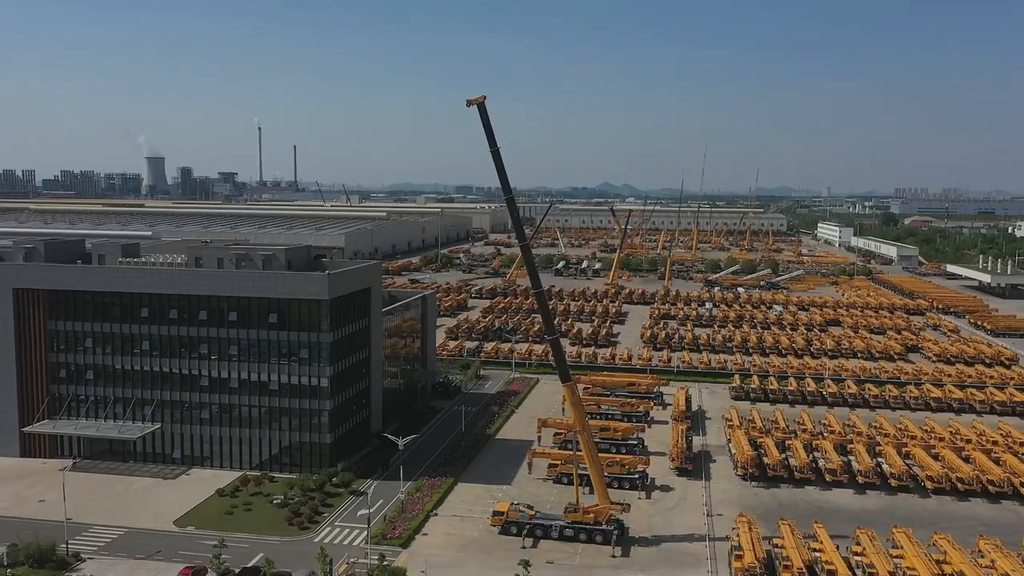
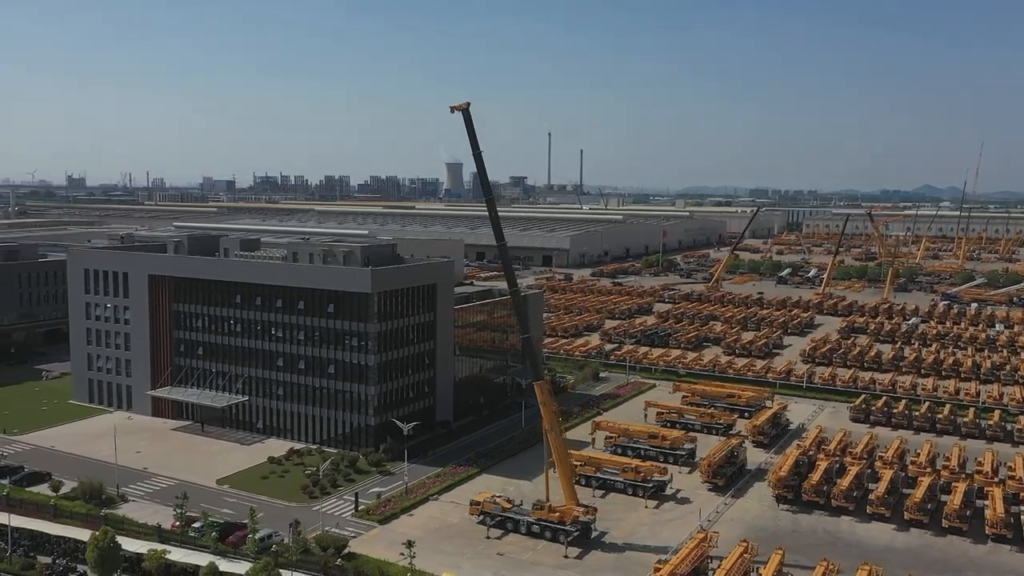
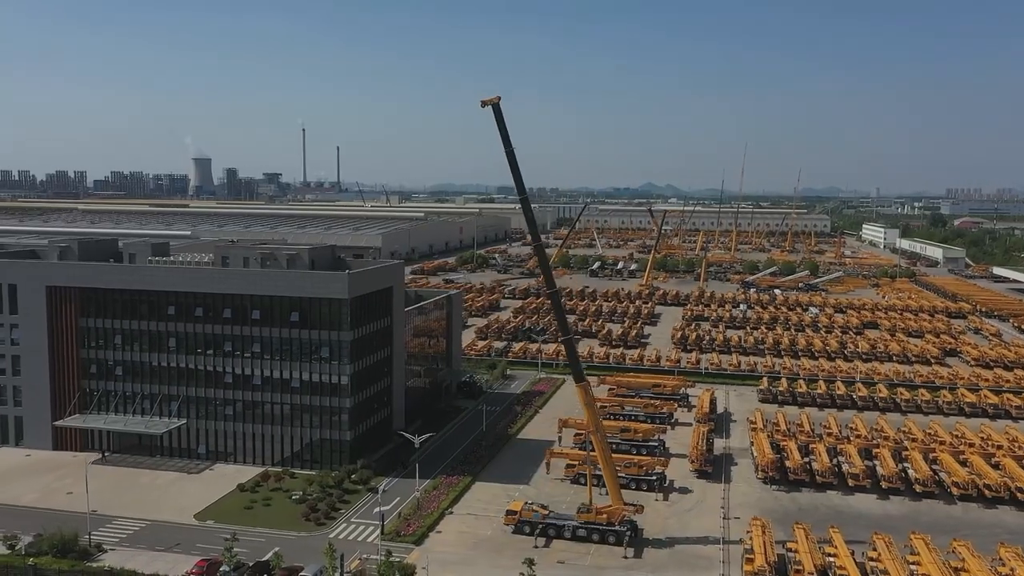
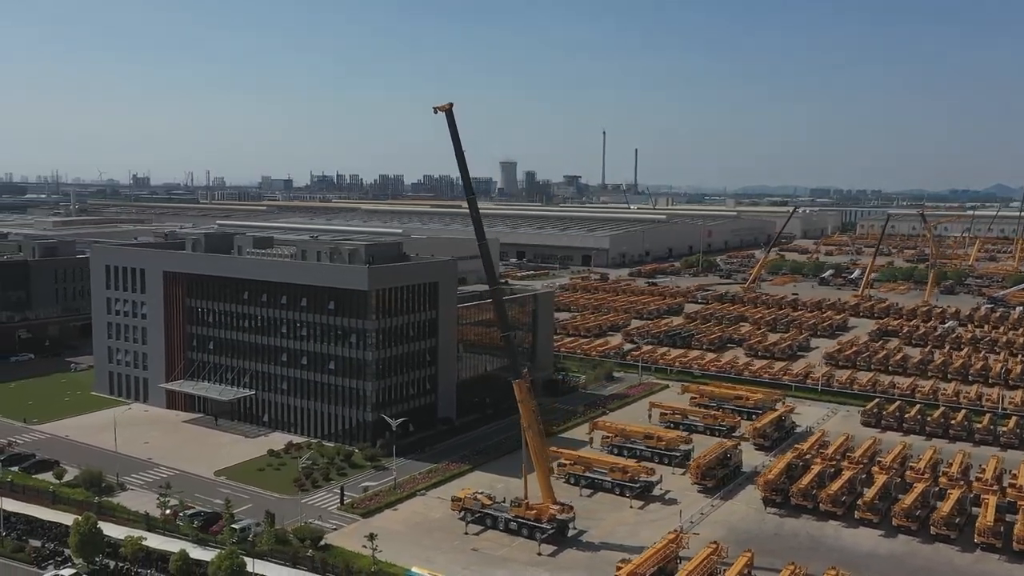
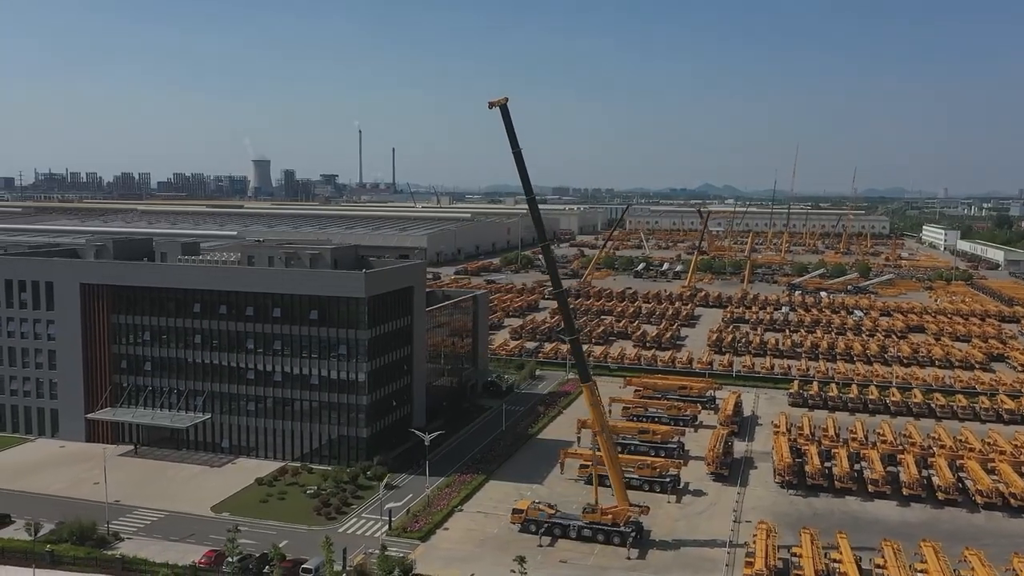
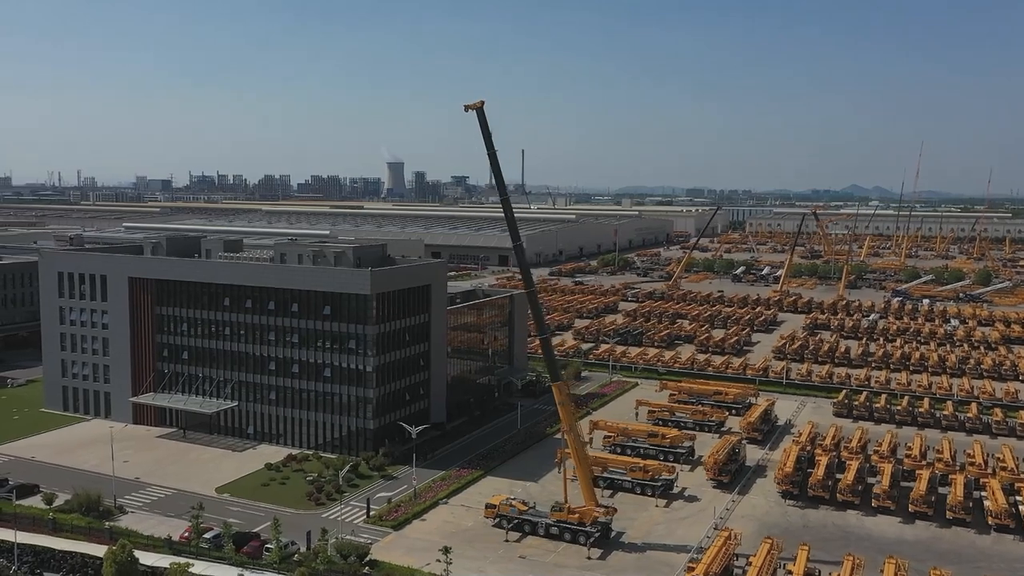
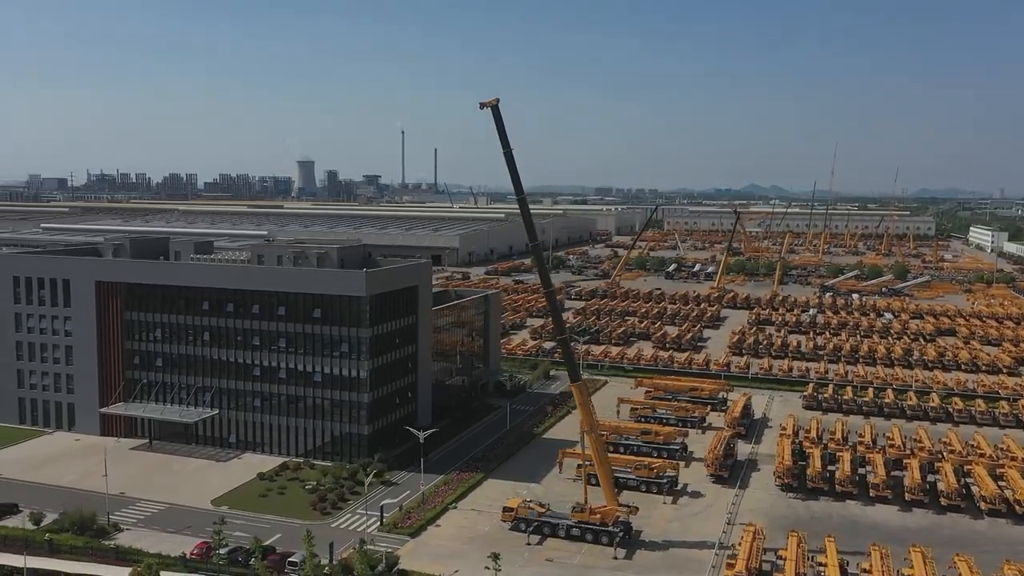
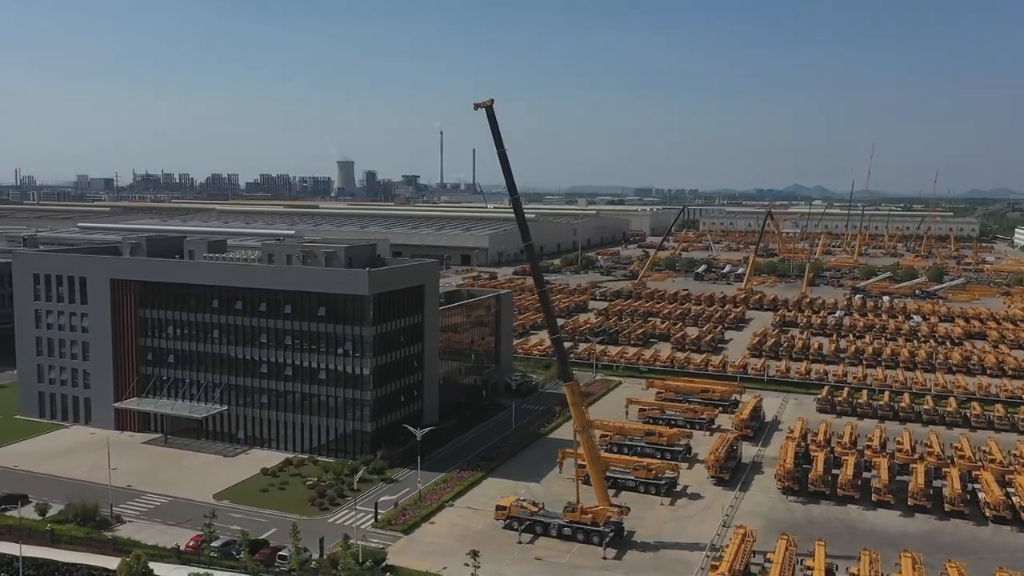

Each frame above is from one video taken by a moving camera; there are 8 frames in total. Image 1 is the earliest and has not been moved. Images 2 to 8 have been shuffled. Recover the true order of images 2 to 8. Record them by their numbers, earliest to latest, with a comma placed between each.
3, 5, 7, 8, 6, 2, 4
